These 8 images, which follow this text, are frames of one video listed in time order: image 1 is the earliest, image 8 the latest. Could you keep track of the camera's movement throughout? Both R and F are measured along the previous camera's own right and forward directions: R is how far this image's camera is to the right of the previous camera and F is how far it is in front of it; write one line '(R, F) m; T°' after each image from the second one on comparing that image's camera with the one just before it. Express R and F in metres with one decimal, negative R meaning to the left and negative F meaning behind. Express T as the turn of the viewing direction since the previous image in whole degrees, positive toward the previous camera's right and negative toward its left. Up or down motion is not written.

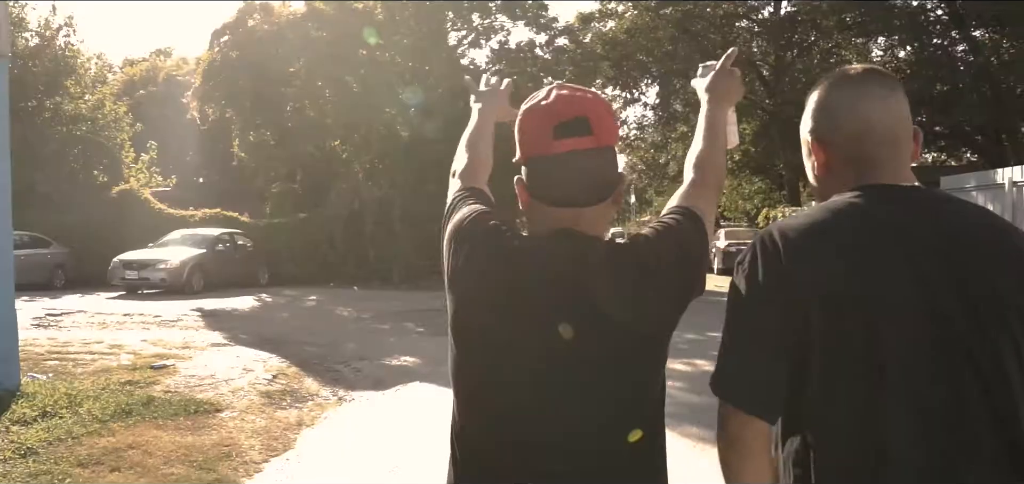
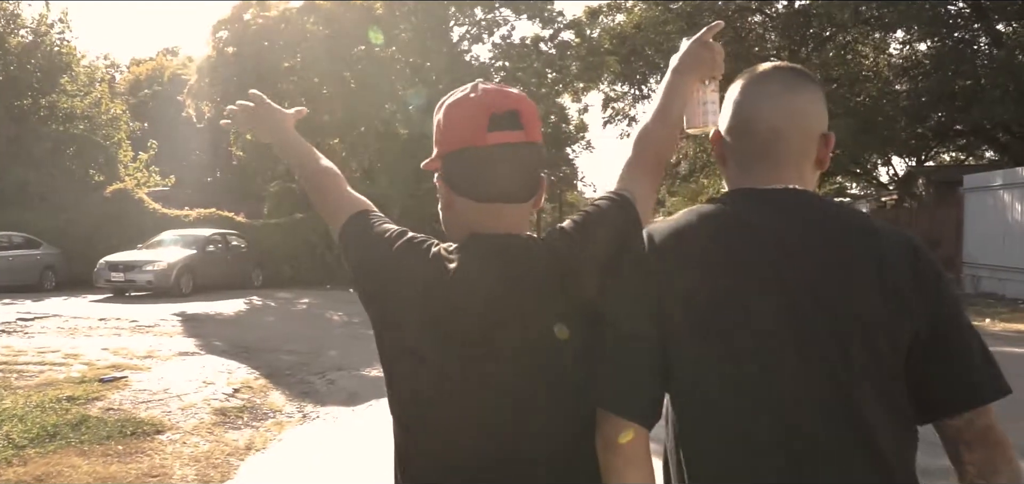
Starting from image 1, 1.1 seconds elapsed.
(+0.3, +0.8) m; -1°
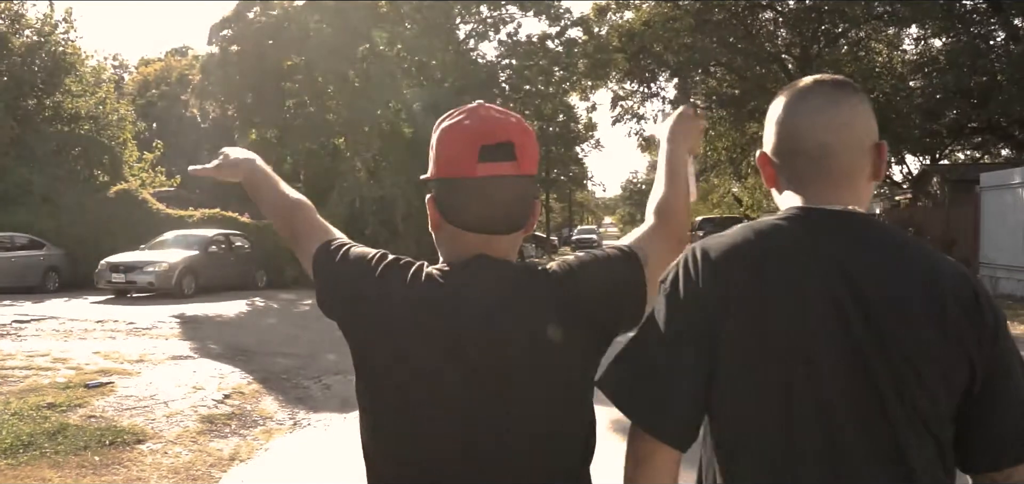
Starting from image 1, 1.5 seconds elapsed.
(+0.1, +0.3) m; -1°
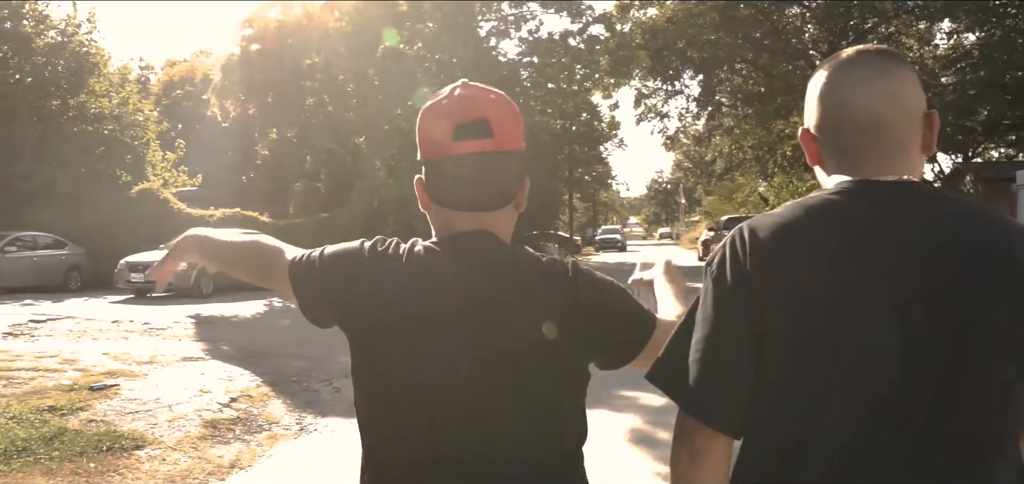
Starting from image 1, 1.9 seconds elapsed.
(+0.1, +0.3) m; -2°
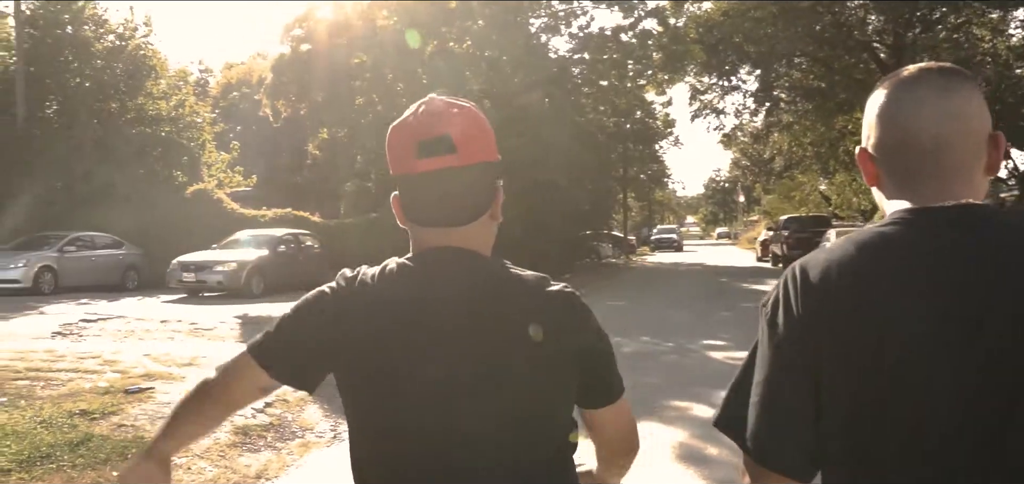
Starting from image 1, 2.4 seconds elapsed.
(+0.1, +0.3) m; -3°
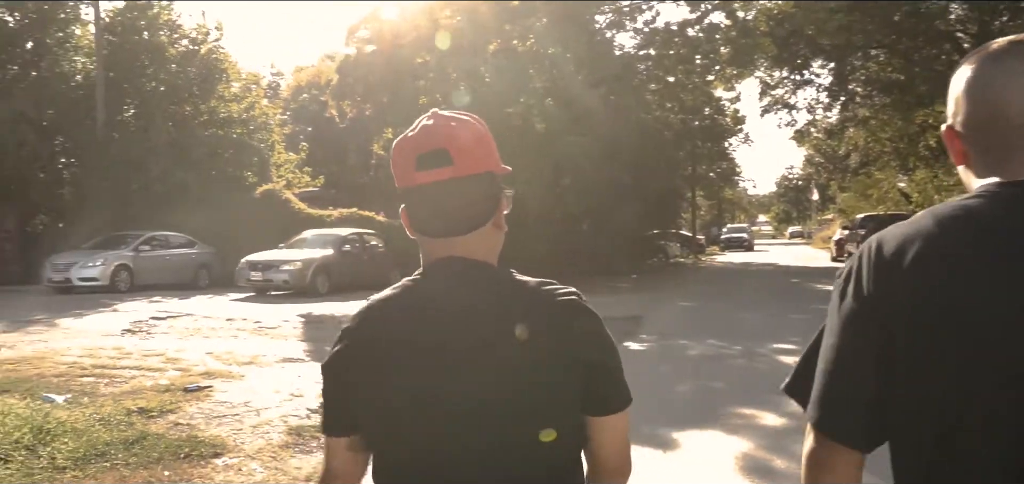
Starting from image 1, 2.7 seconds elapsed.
(+0.1, +0.1) m; -4°
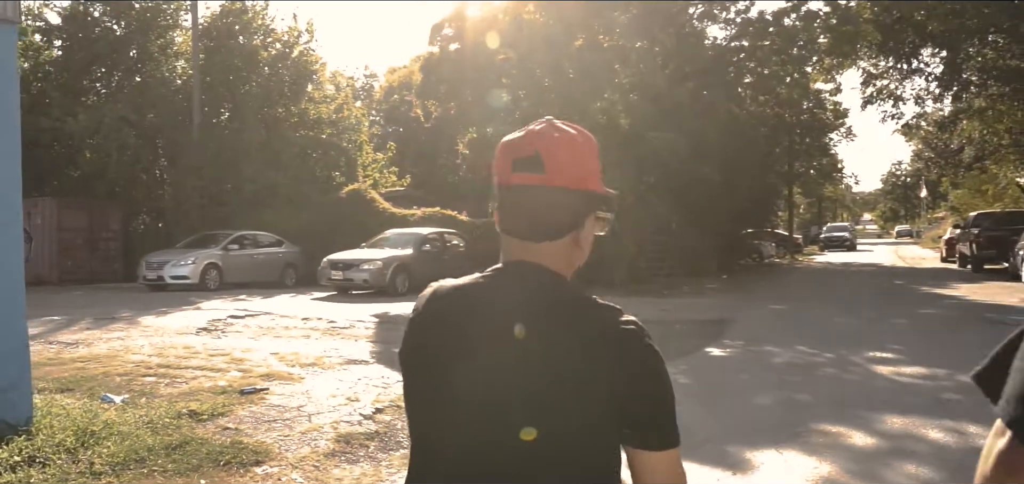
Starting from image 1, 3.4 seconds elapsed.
(+0.3, +0.4) m; -6°
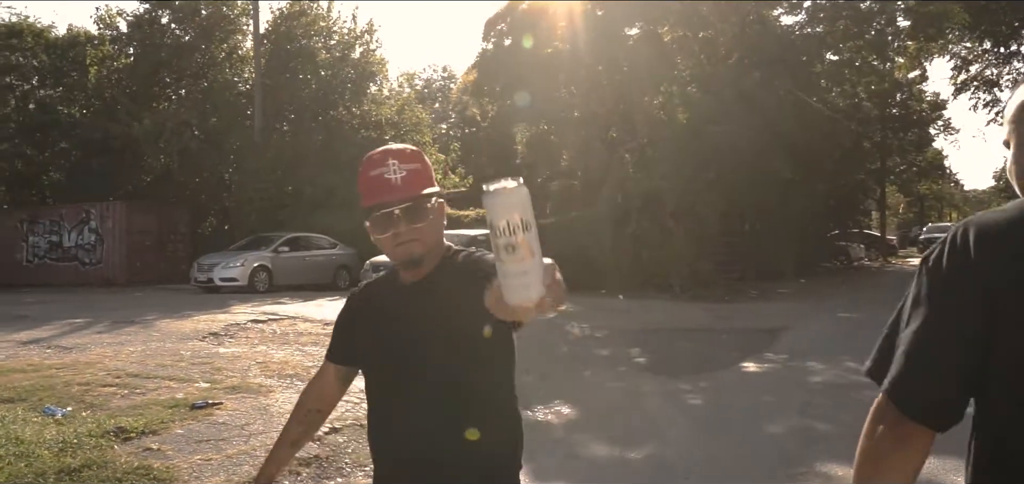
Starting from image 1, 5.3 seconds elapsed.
(+0.9, +0.9) m; -6°
